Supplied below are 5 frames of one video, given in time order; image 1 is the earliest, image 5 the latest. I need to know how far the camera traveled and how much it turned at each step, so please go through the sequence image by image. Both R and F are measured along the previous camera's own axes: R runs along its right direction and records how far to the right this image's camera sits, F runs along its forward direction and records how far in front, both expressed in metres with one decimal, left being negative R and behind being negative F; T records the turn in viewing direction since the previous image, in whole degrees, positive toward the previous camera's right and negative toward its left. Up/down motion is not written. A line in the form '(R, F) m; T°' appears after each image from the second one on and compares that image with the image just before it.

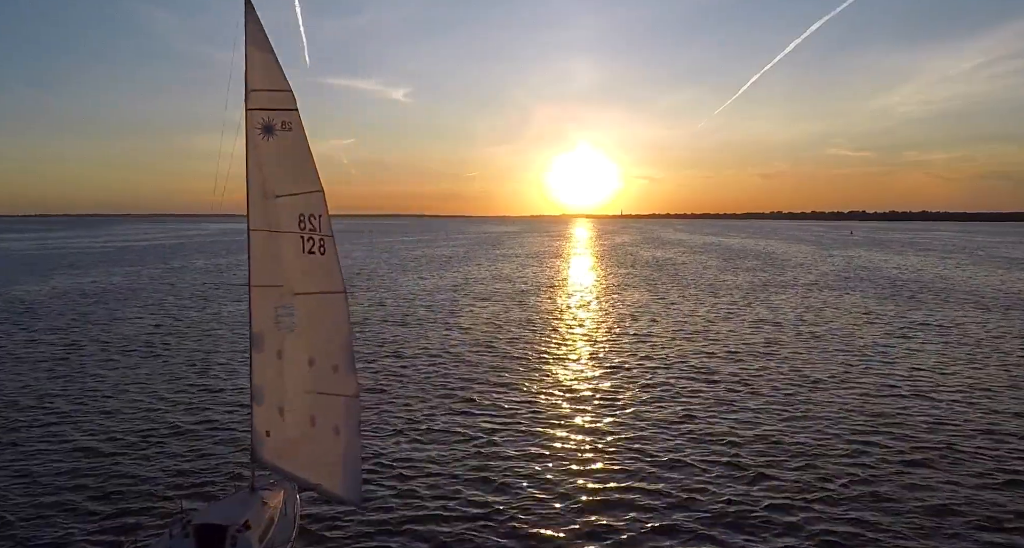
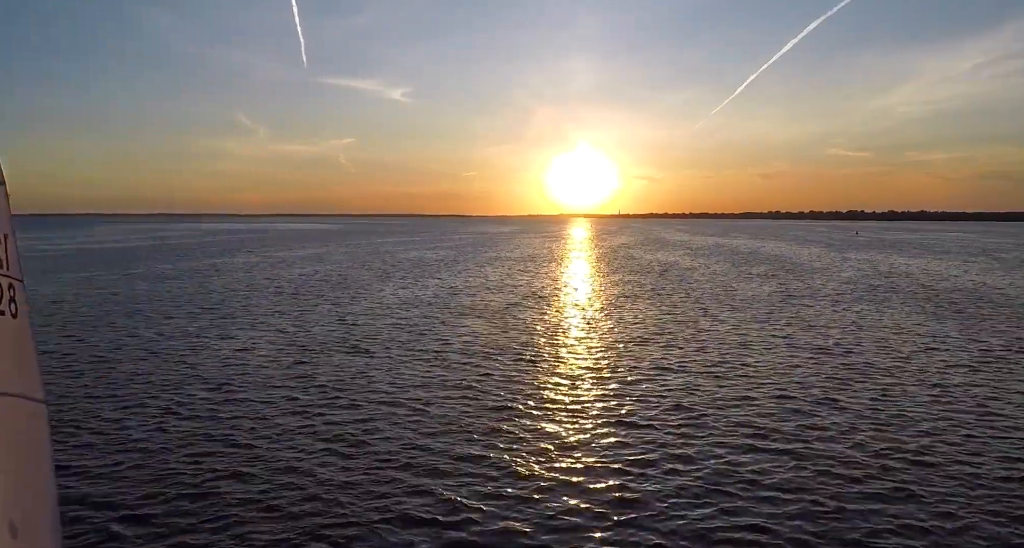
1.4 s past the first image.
(+0.6, +5.5) m; 0°
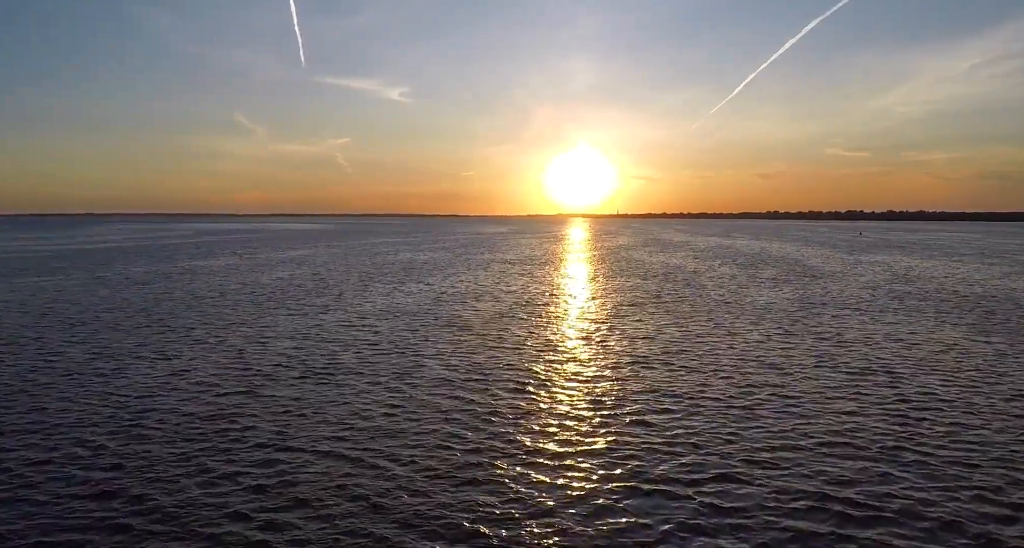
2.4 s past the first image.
(+0.4, +3.8) m; 0°
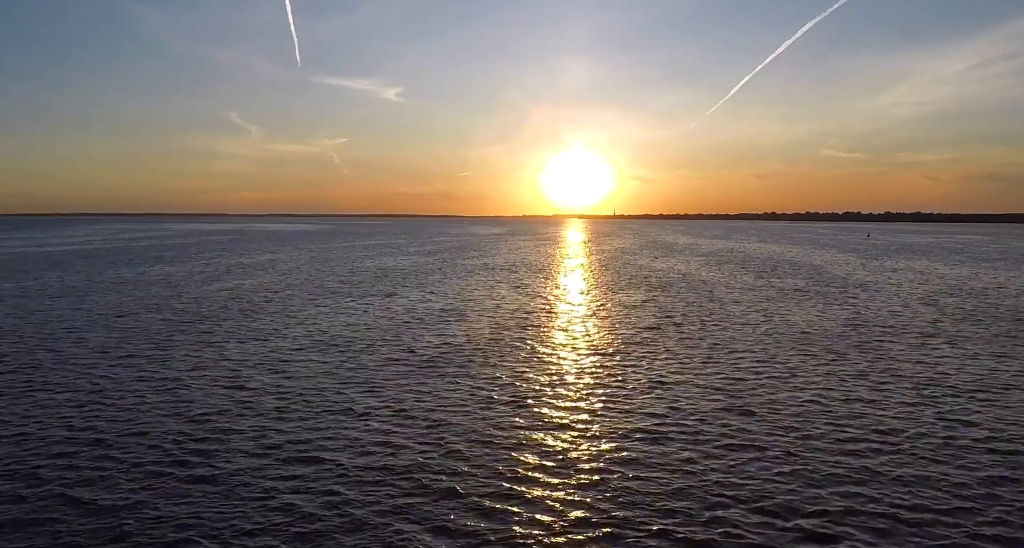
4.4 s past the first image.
(+0.6, +7.7) m; 0°
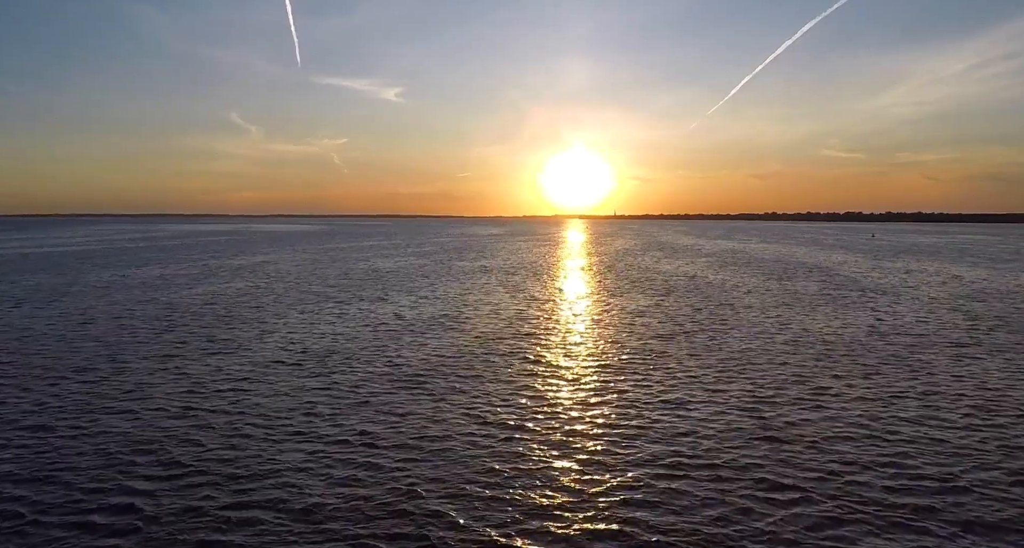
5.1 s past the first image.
(+0.1, +2.5) m; 0°
